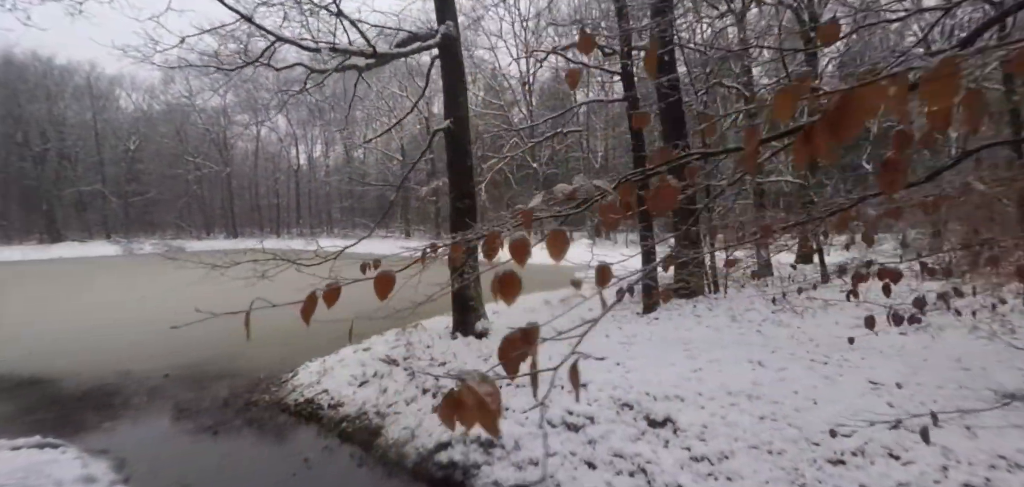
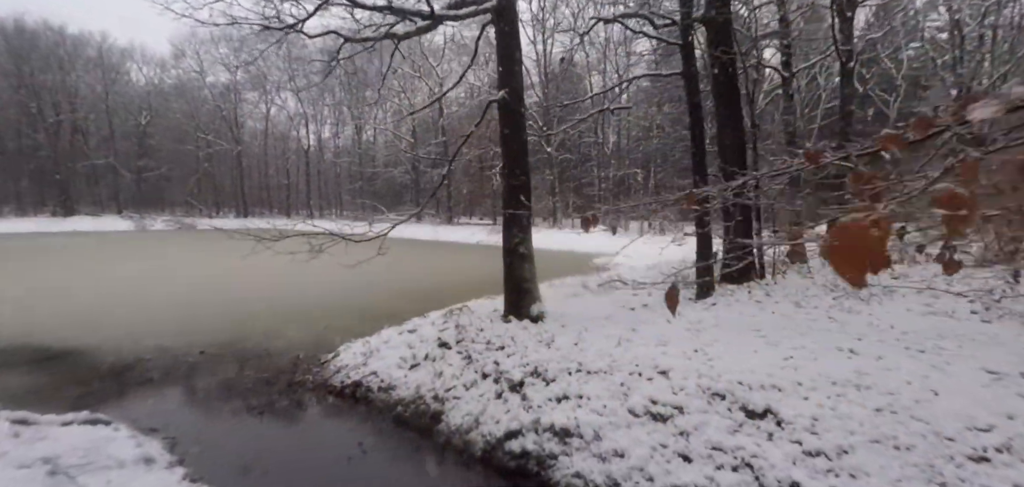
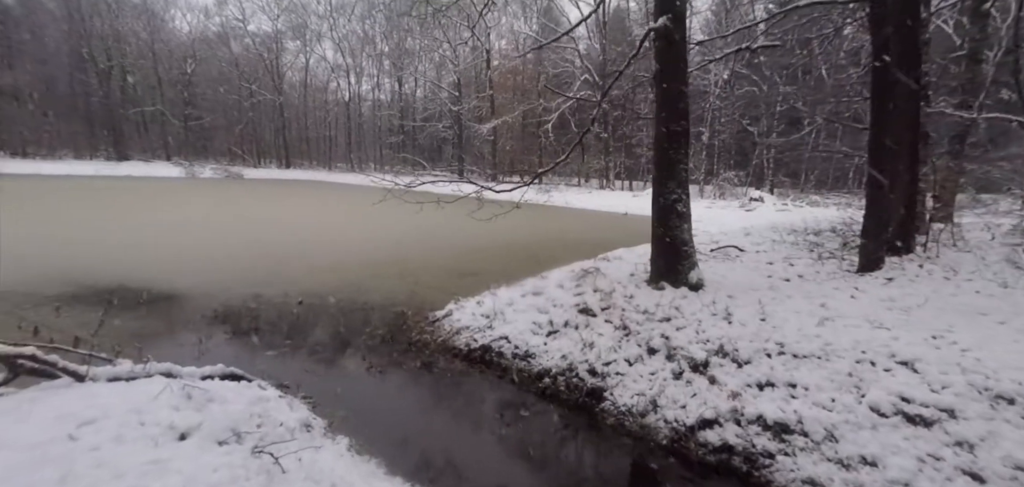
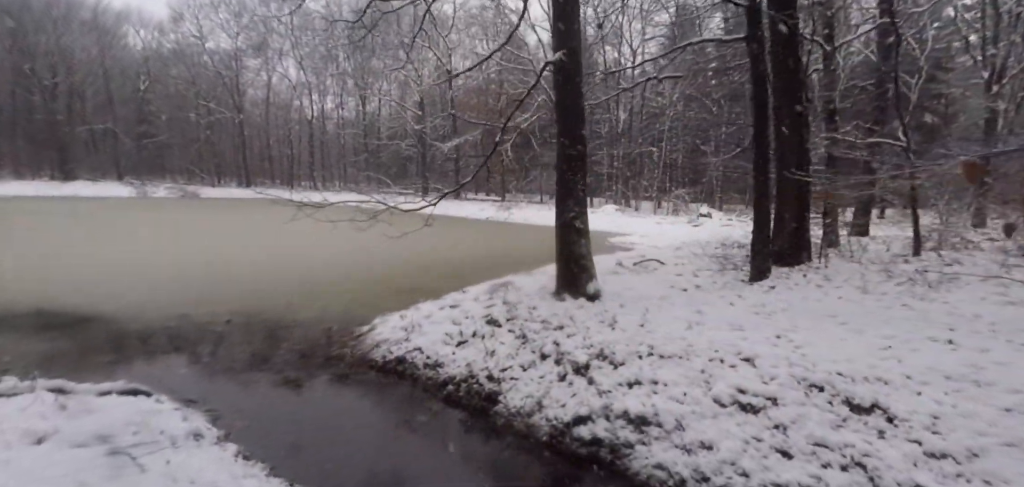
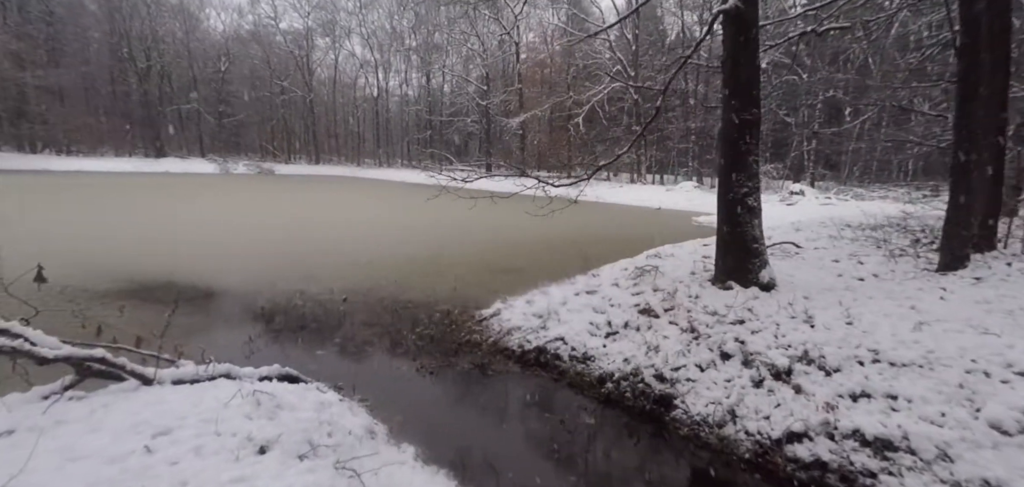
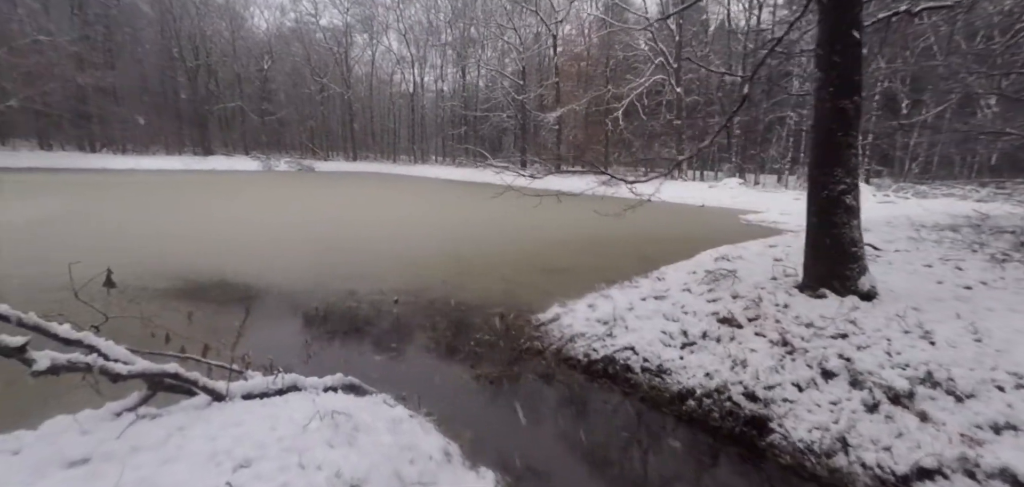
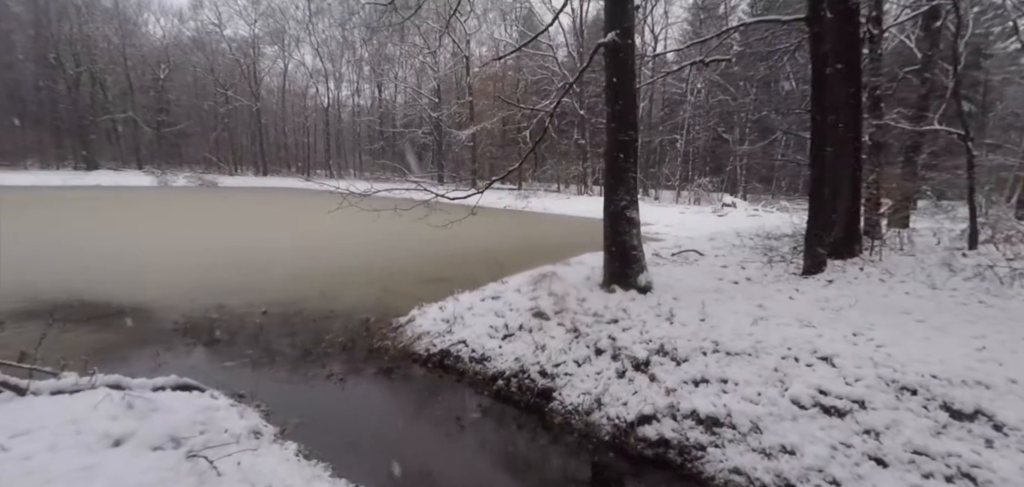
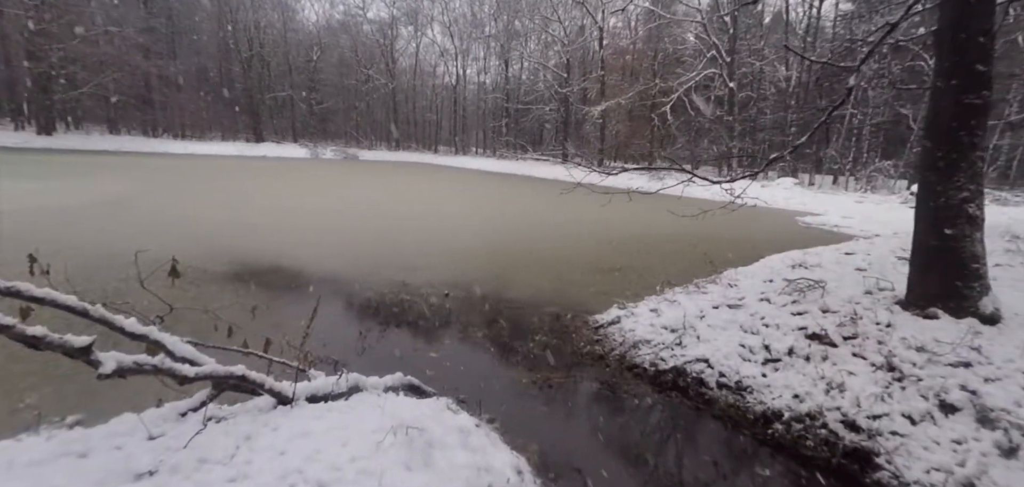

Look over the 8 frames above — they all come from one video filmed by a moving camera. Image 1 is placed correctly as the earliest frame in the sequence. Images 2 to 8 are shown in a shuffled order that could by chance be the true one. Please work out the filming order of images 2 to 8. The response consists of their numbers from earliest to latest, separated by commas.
2, 4, 7, 3, 5, 6, 8
